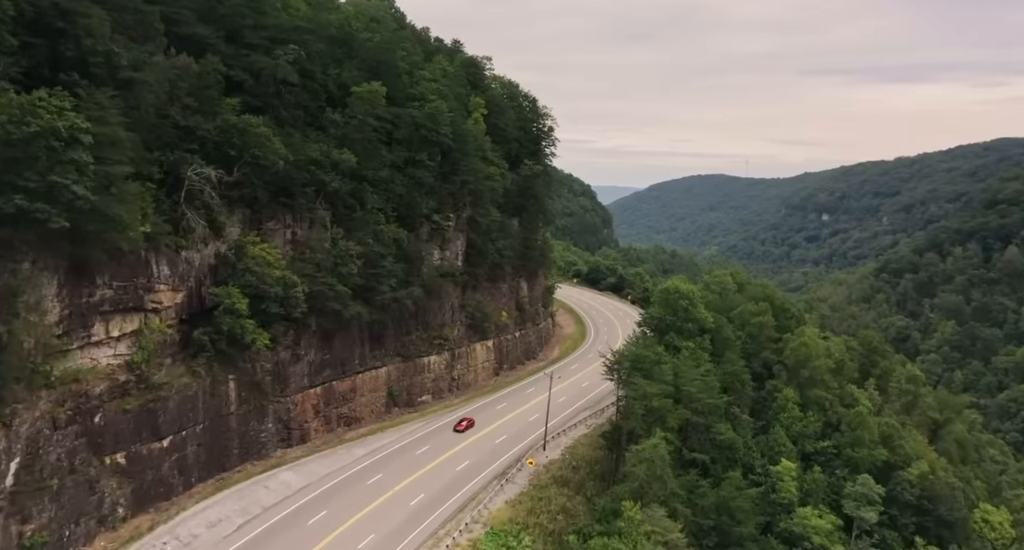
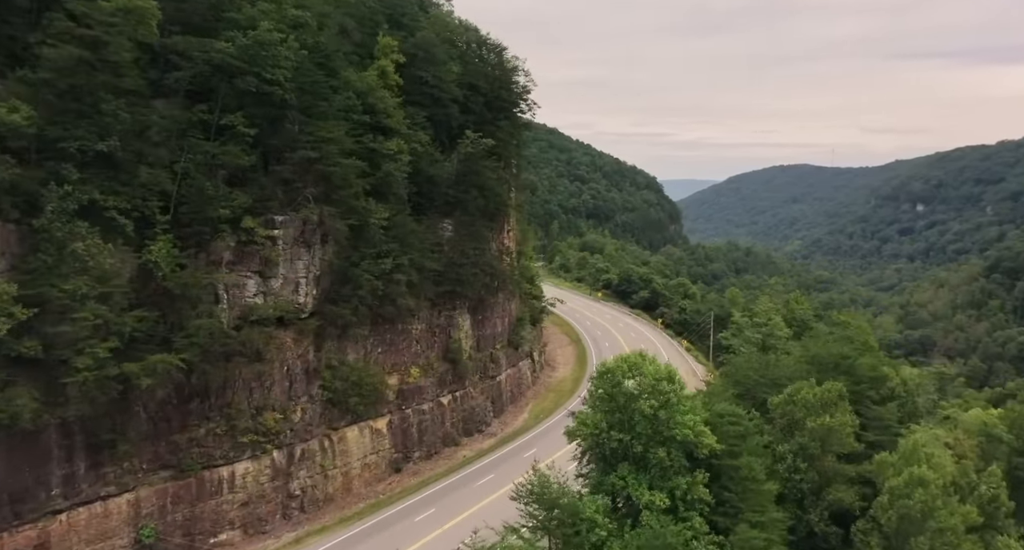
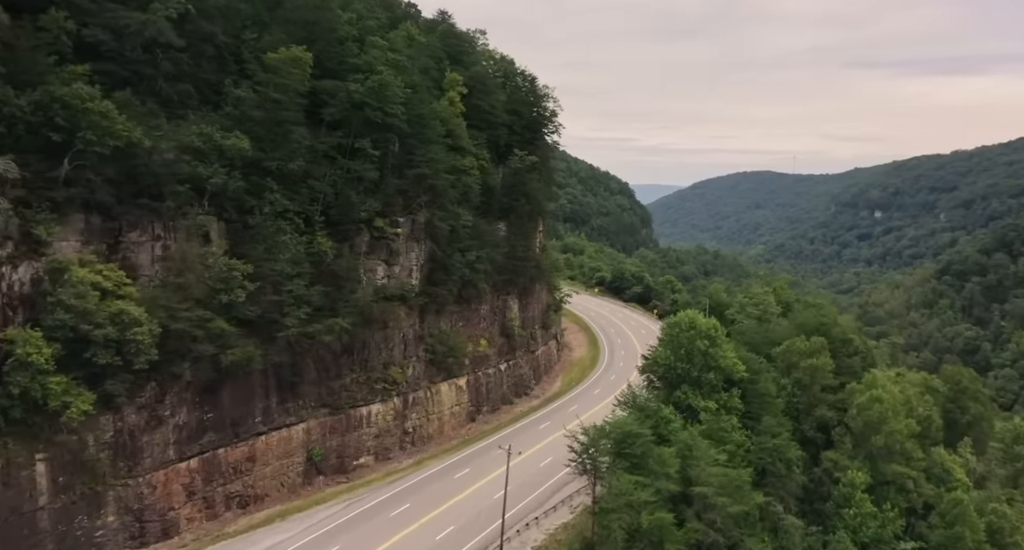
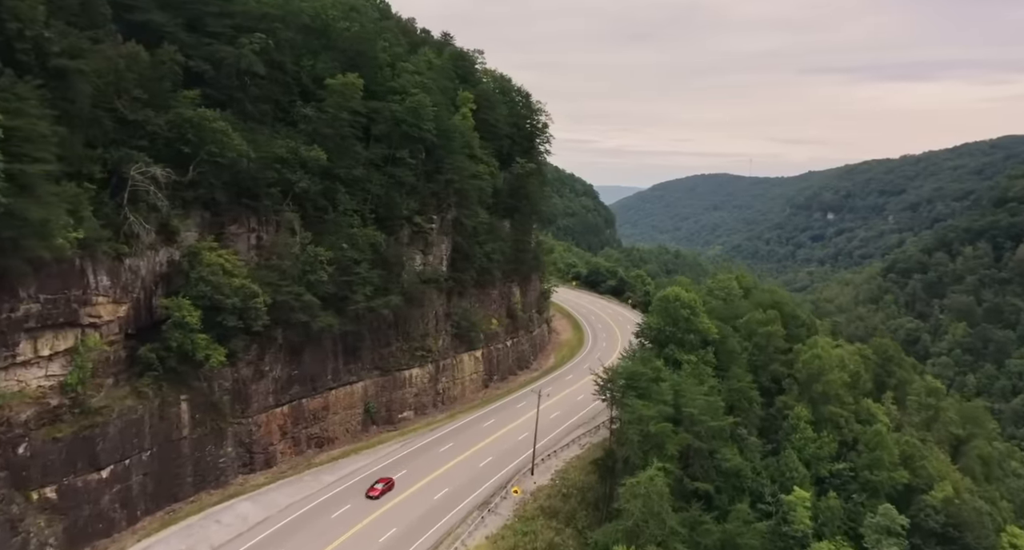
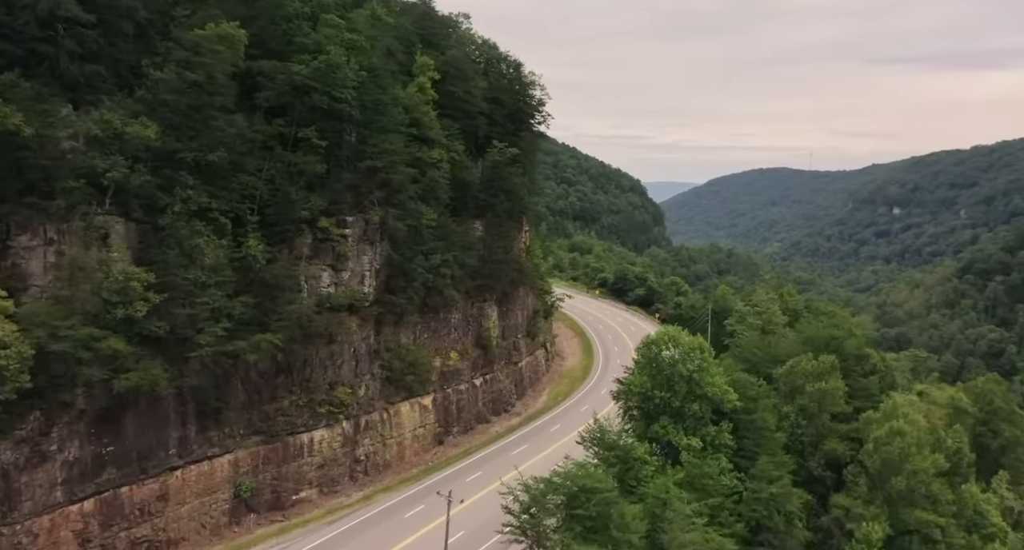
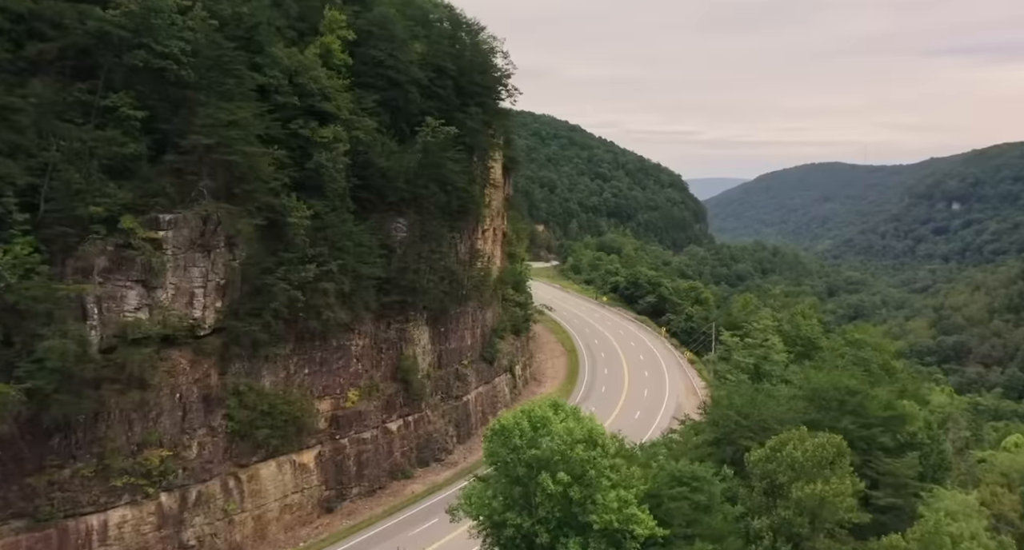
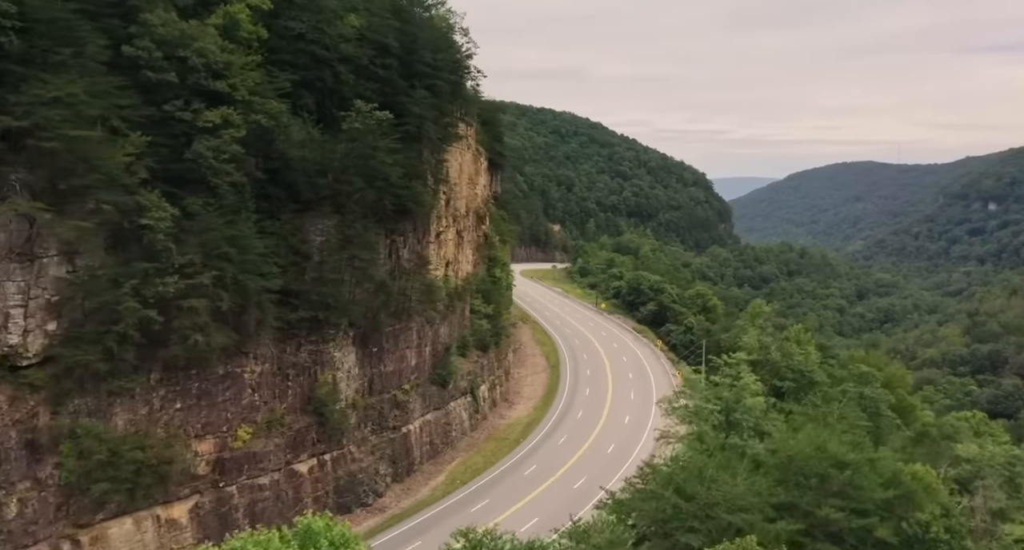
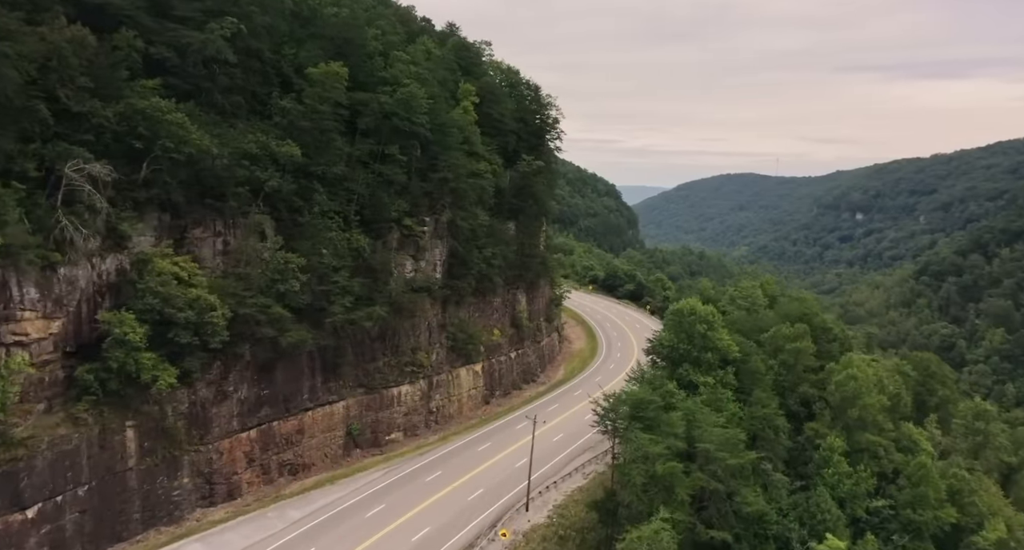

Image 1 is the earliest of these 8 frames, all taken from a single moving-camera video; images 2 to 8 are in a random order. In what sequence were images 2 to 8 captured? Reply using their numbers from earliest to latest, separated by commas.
4, 8, 3, 5, 2, 6, 7
